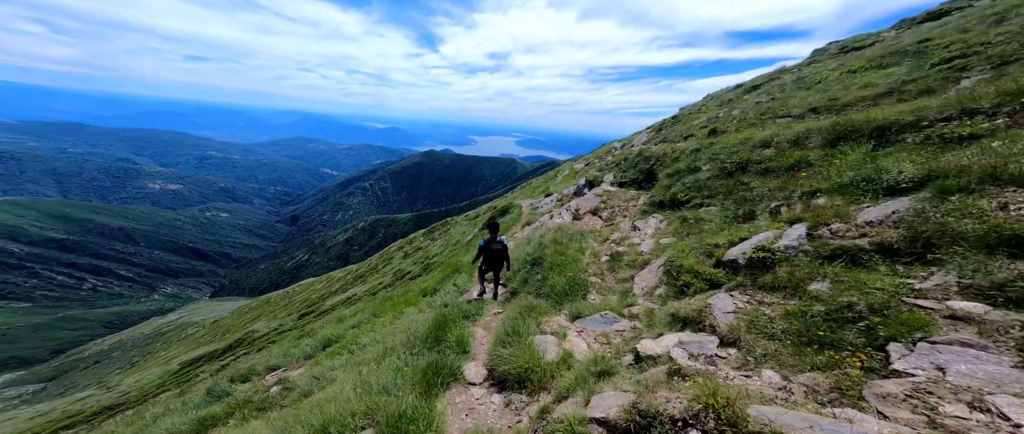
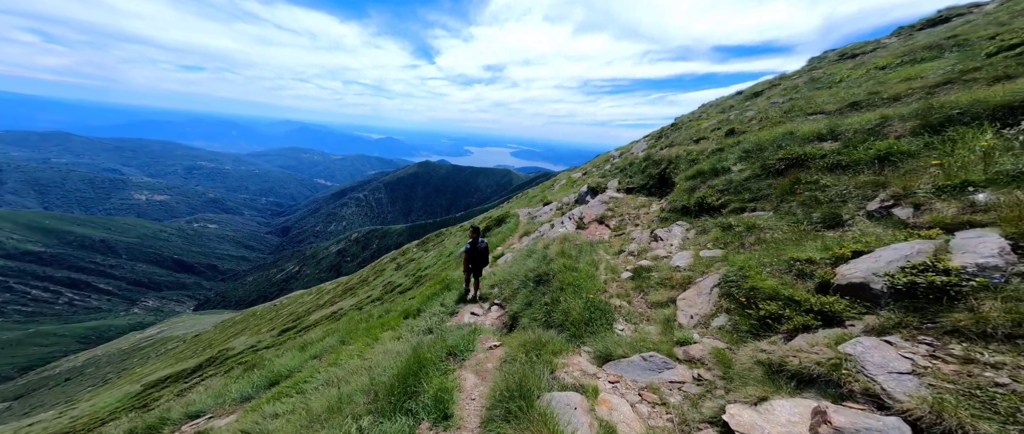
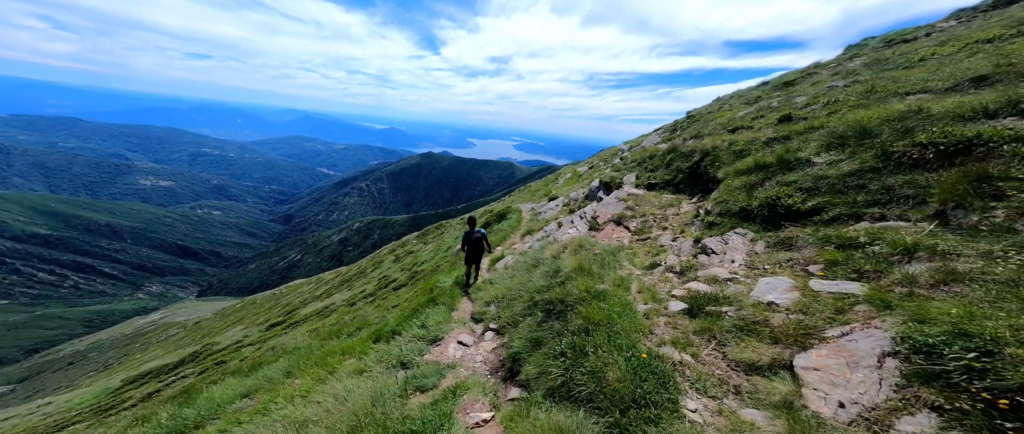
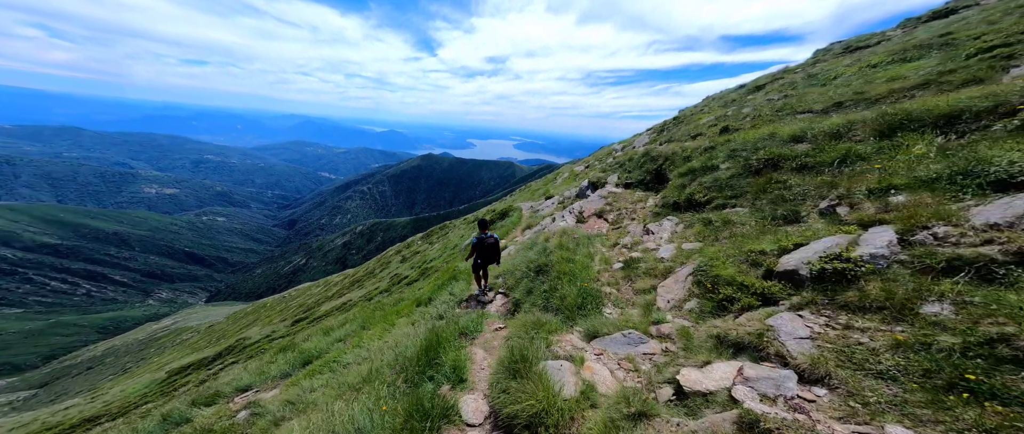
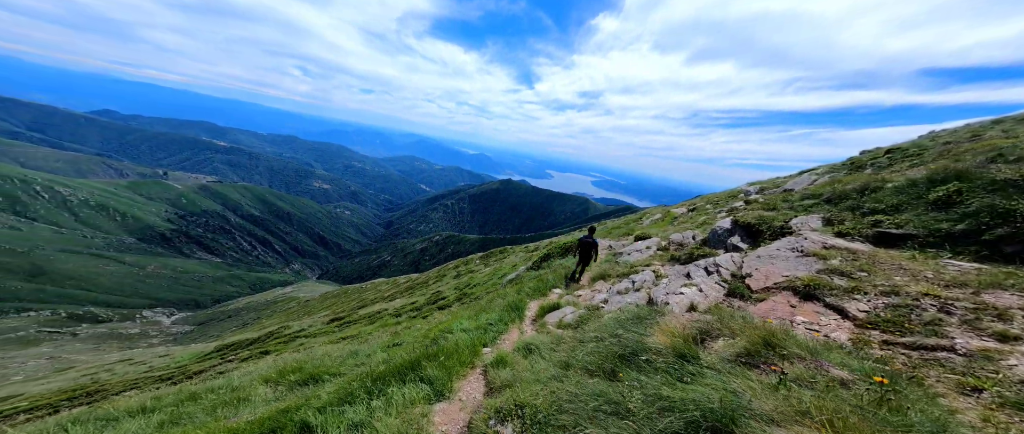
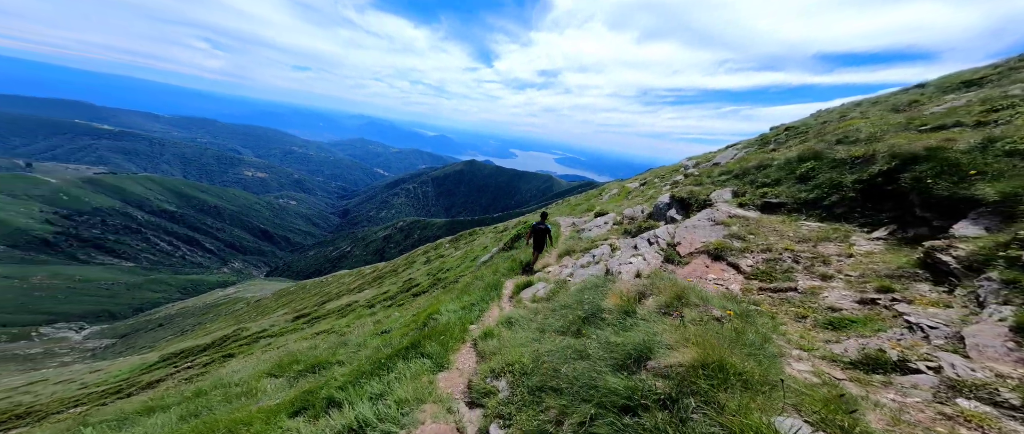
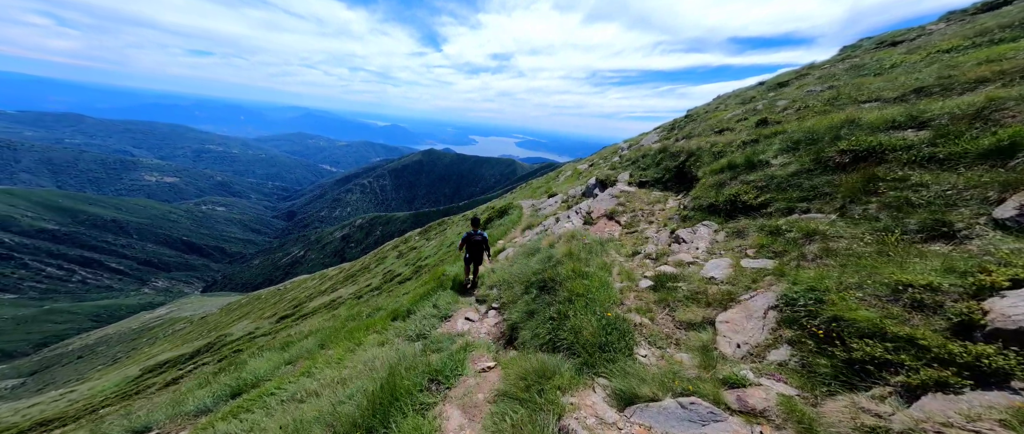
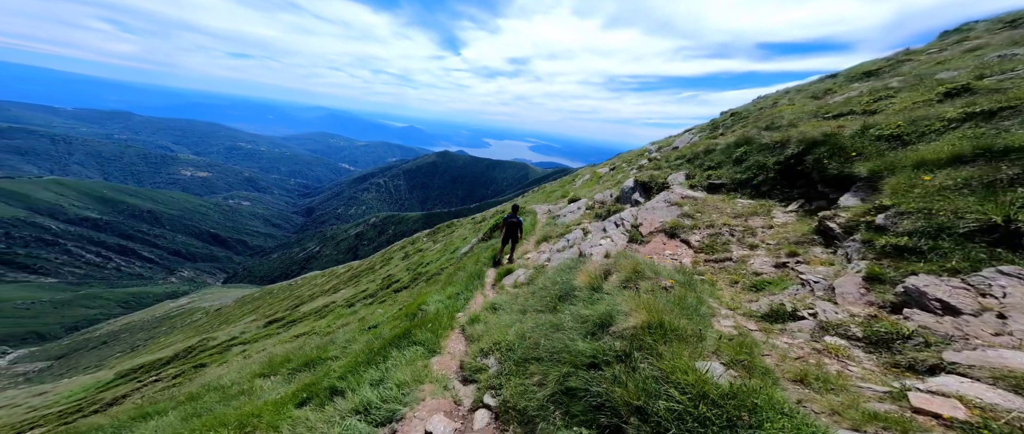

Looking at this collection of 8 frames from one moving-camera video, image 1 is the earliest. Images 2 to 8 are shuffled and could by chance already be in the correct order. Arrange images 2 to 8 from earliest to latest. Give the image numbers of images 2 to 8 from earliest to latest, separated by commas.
4, 2, 7, 3, 8, 6, 5
